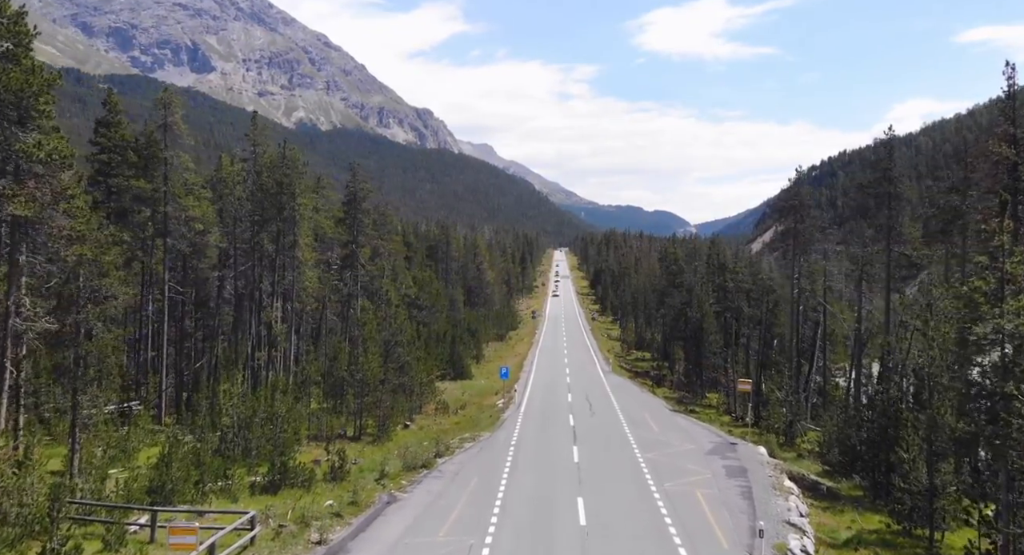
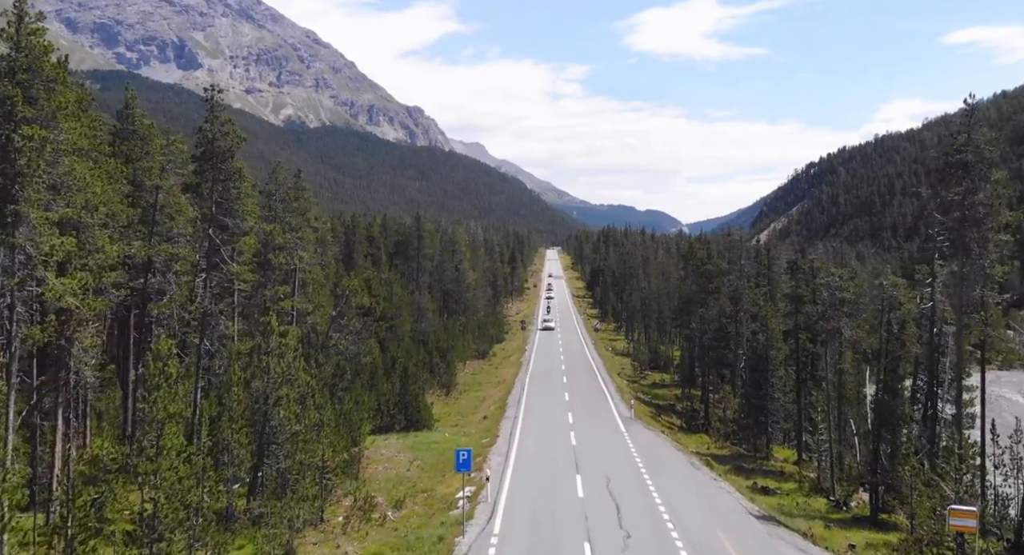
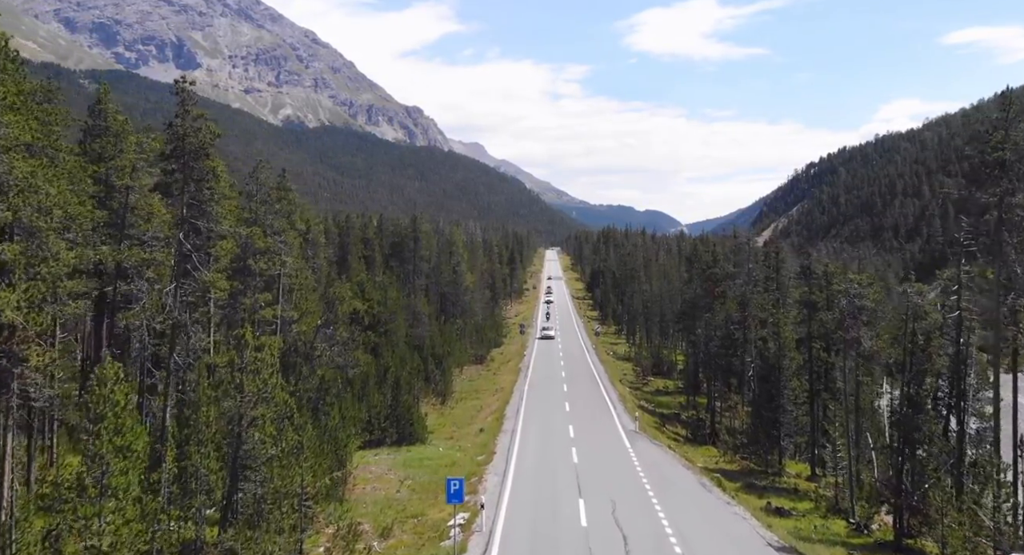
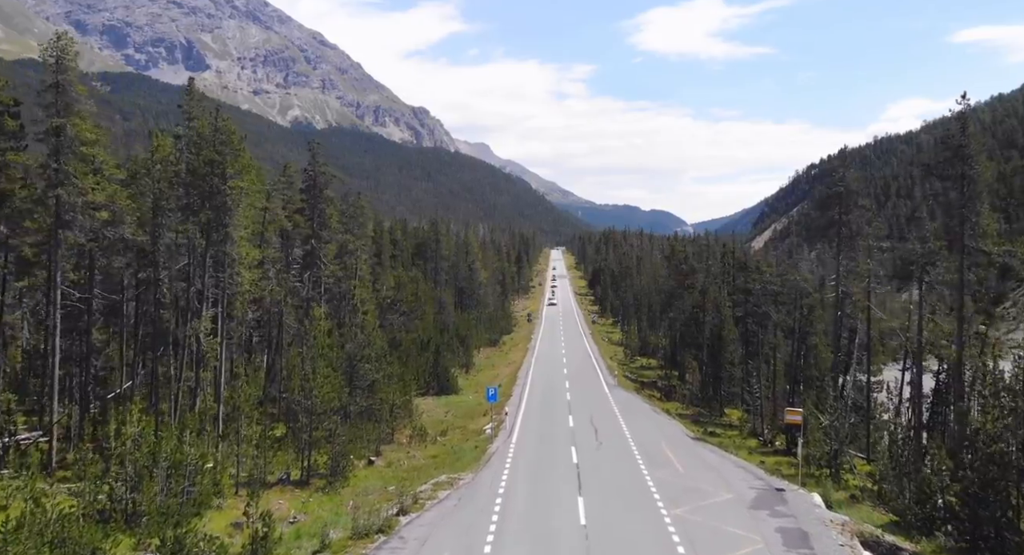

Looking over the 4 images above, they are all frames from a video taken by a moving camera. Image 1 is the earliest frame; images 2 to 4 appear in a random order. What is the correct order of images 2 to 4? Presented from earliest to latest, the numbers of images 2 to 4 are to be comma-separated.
4, 2, 3
